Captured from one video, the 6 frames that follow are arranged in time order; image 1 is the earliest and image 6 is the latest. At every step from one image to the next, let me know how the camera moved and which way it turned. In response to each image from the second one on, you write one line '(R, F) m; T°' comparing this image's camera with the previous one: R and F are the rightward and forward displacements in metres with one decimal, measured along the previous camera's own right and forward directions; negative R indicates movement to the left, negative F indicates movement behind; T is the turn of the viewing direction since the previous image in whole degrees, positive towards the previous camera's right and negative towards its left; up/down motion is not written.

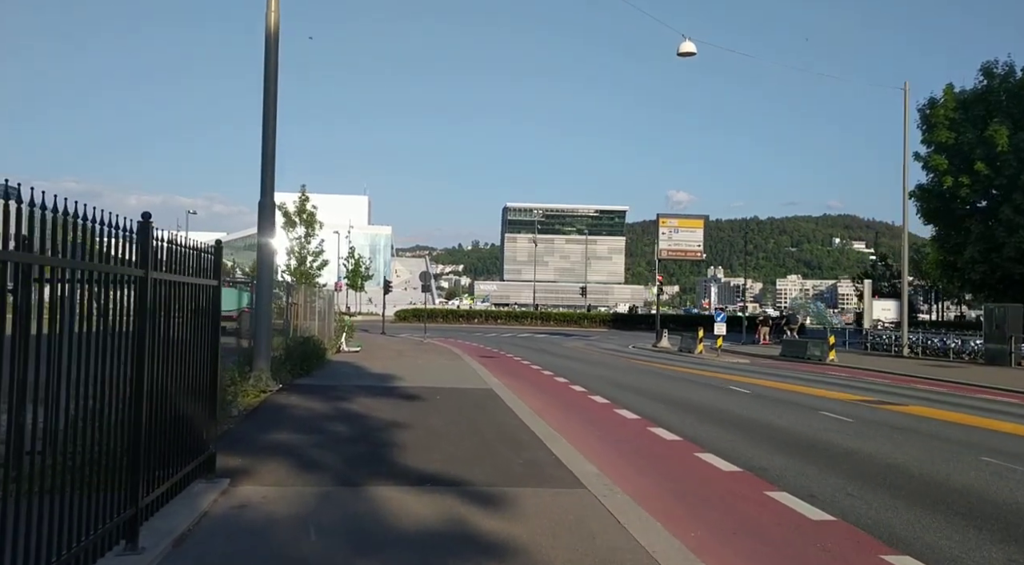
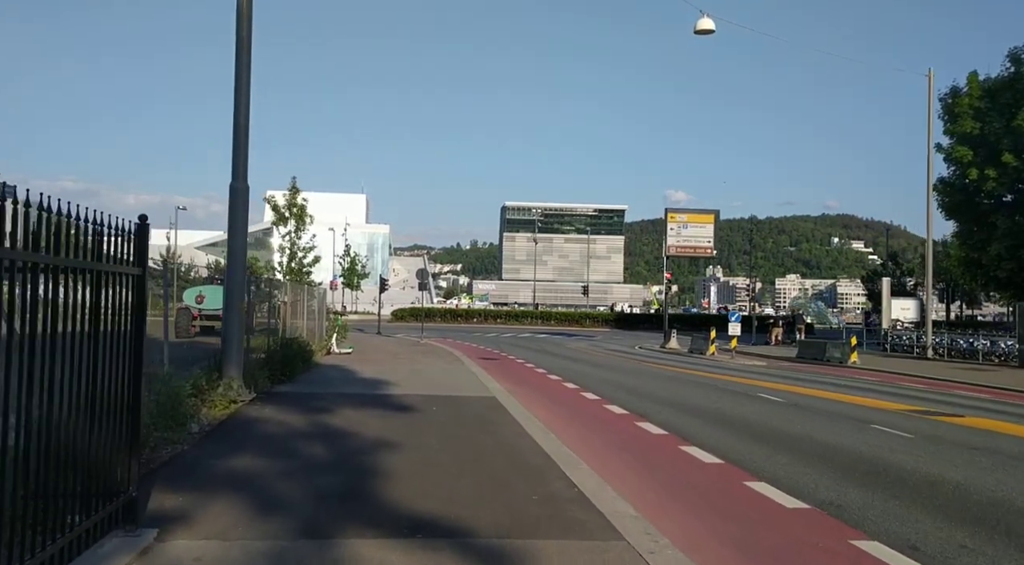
(-0.1, +1.8) m; 0°
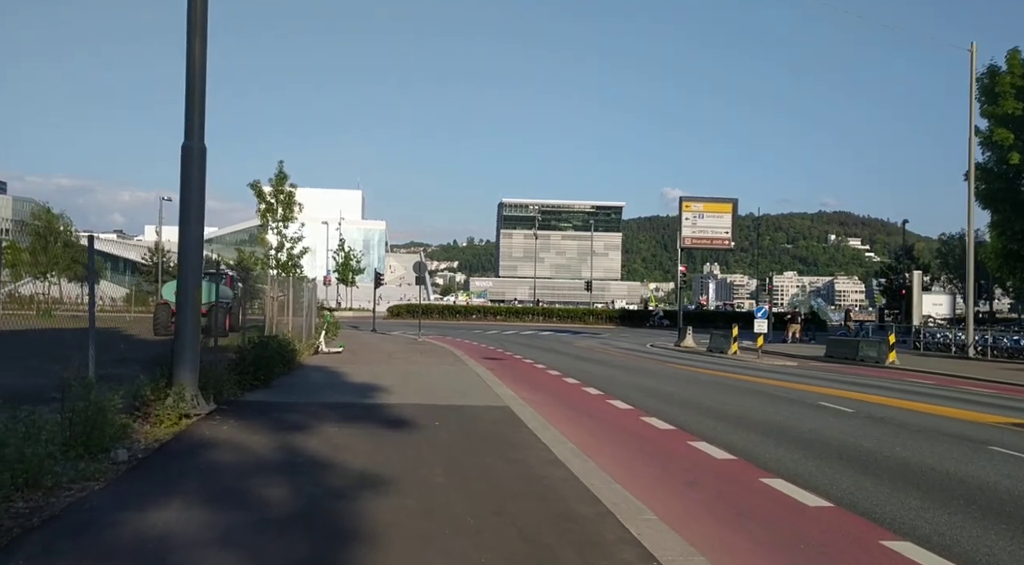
(-0.3, +2.6) m; 0°
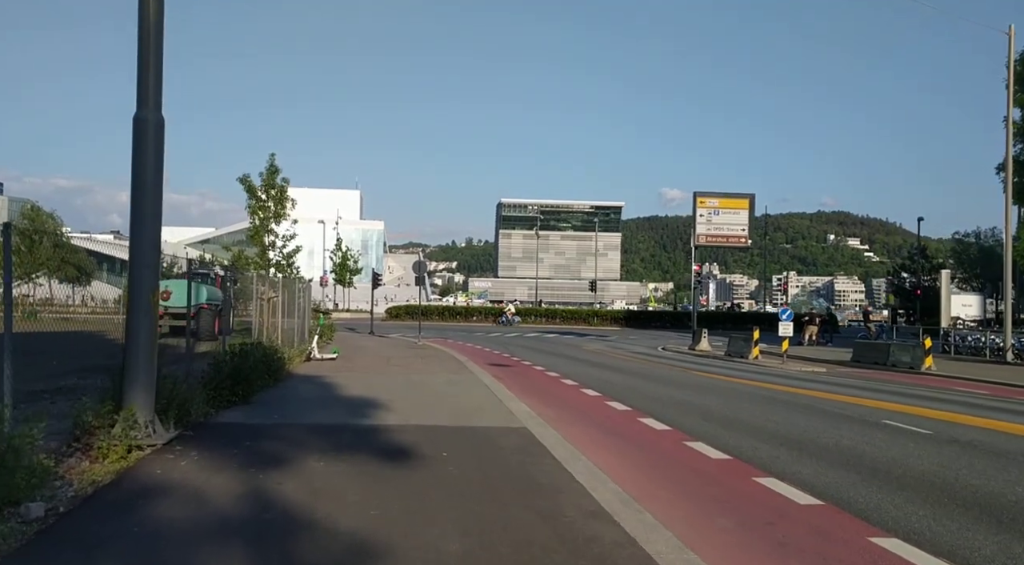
(-0.3, +1.9) m; 0°
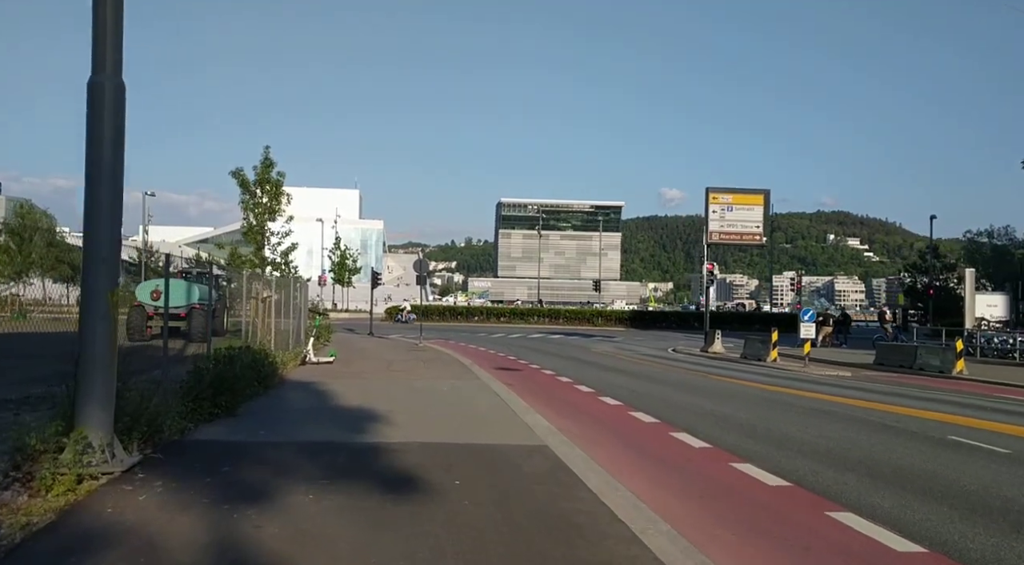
(-0.2, +1.4) m; 0°
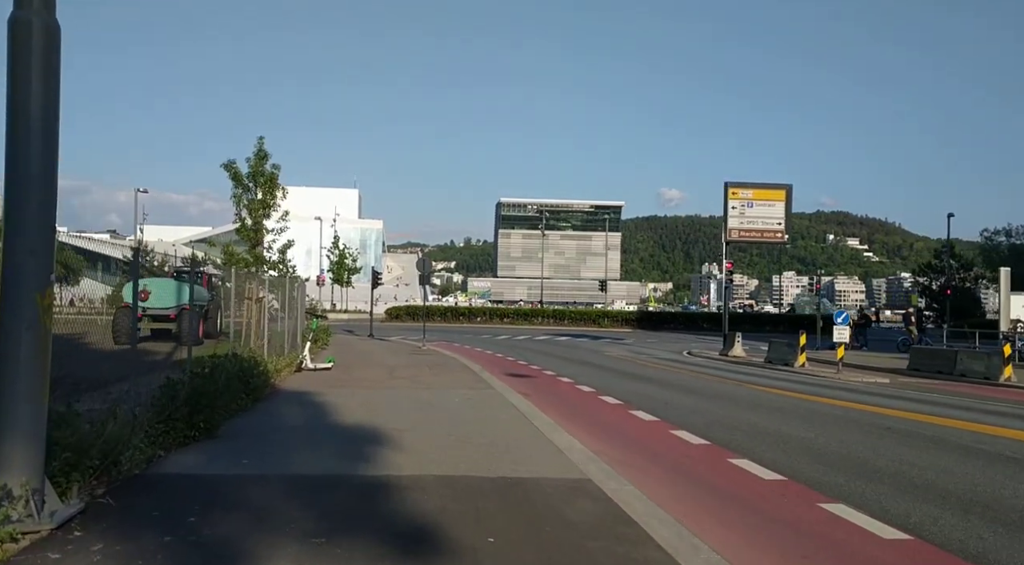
(-0.3, +1.7) m; 0°
